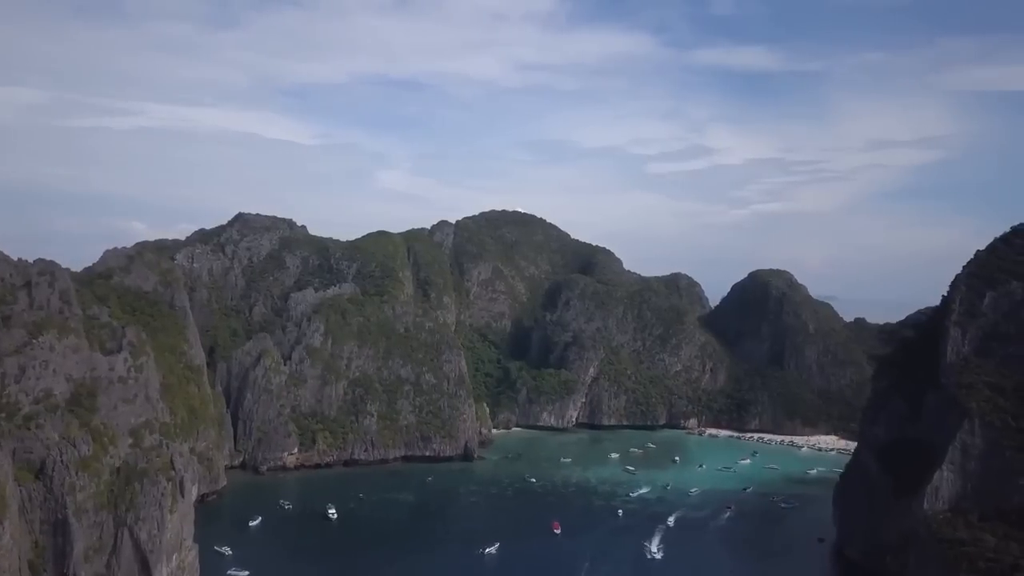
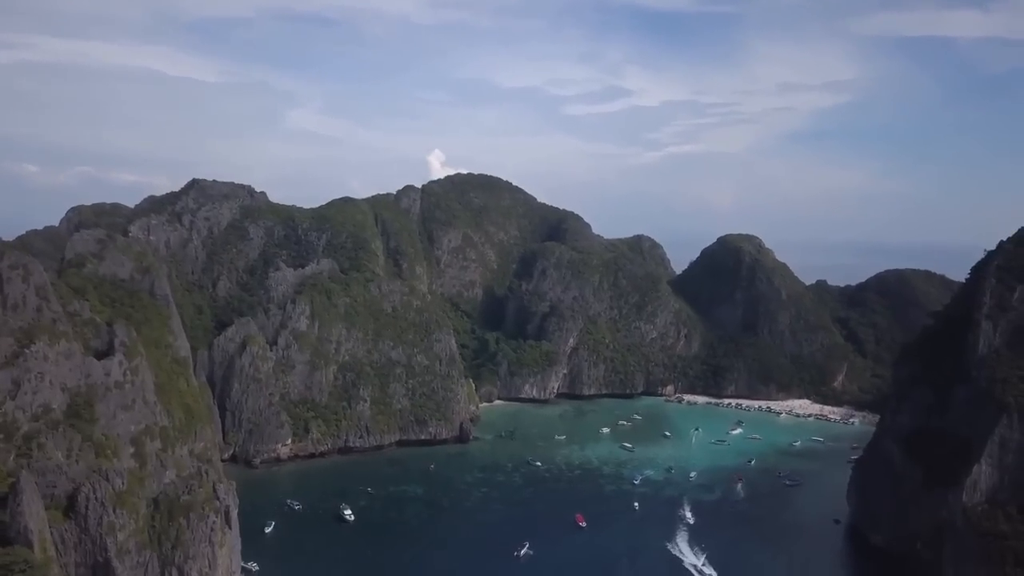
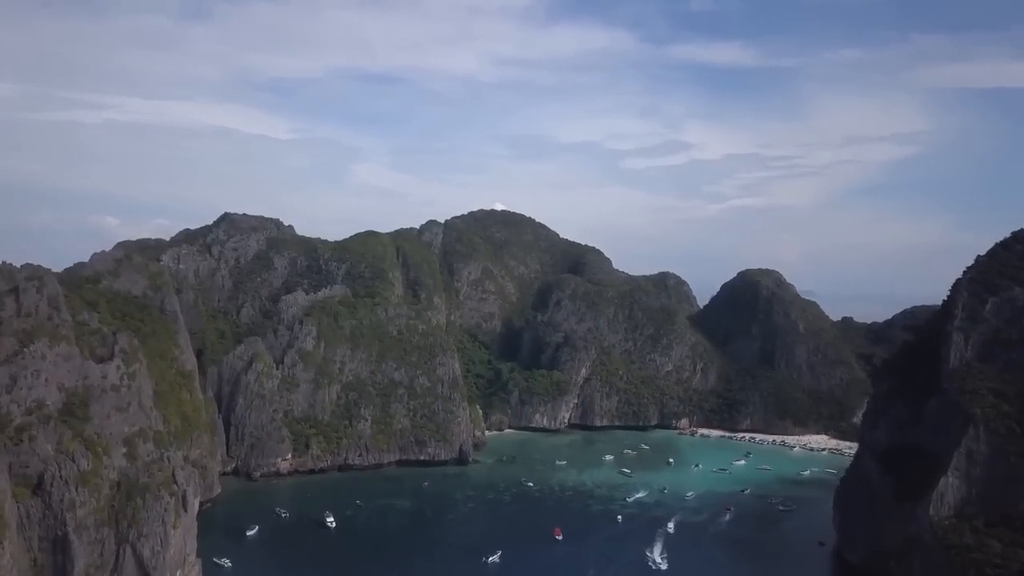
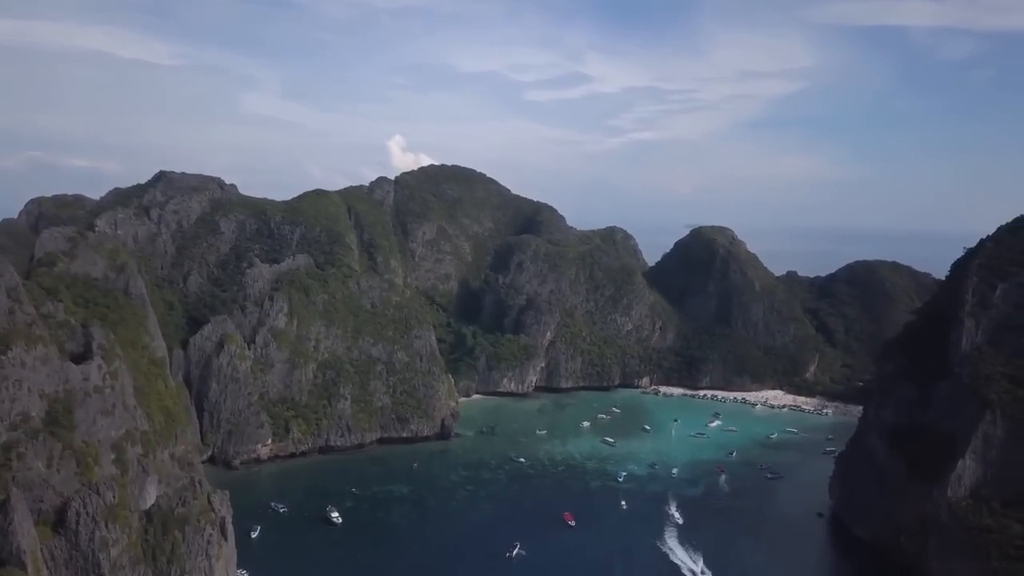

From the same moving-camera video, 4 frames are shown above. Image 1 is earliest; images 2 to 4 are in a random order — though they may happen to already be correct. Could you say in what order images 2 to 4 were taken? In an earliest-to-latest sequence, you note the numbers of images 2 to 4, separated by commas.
3, 2, 4
